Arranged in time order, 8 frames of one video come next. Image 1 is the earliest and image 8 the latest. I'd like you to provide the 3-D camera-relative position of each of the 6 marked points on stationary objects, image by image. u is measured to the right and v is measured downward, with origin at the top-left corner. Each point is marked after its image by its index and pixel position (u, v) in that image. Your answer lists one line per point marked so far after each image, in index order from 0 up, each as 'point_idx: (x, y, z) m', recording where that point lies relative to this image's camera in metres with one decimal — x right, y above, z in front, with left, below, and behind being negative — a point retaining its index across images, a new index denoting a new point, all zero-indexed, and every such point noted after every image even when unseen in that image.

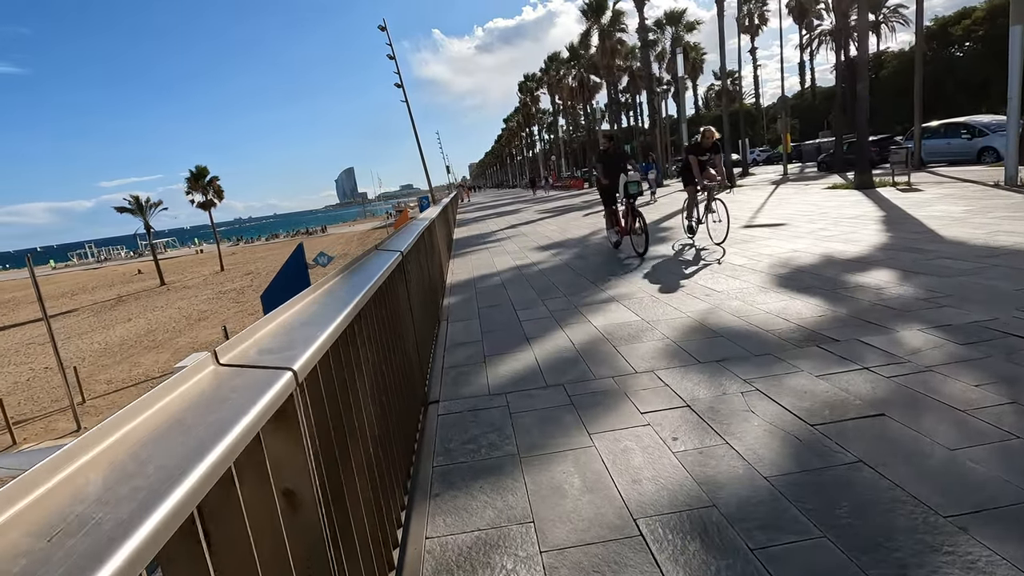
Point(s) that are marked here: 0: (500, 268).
0: (-0.2, +0.4, +9.8) m
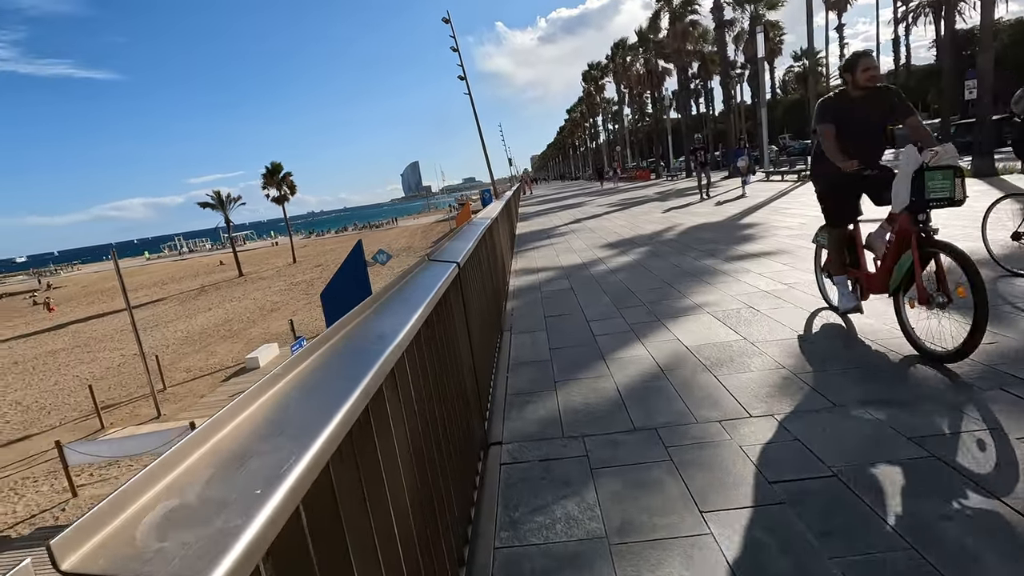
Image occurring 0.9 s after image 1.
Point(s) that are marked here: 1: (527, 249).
0: (+0.9, +0.3, +9.1) m
1: (+0.4, +0.8, +11.6) m
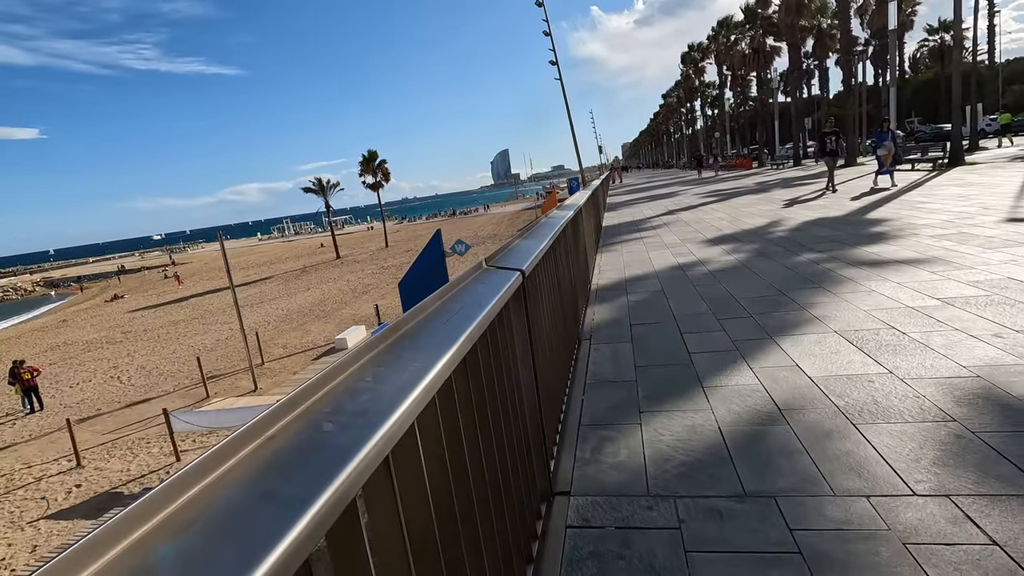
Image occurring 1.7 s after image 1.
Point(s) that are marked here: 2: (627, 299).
0: (+2.2, +0.3, +8.2) m
1: (+2.1, +0.9, +10.8) m
2: (+1.3, -0.1, +6.3) m
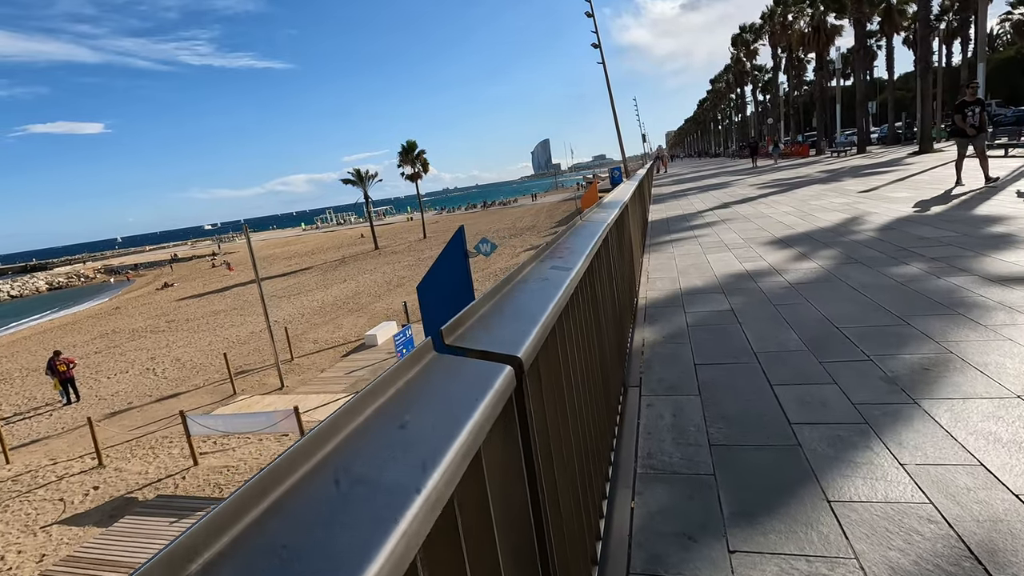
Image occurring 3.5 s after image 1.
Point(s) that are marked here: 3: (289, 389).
0: (+2.6, +0.2, +6.7) m
1: (+2.7, +0.8, +9.3) m
2: (+1.6, -0.3, +4.9) m
3: (-7.8, -3.6, +18.9) m
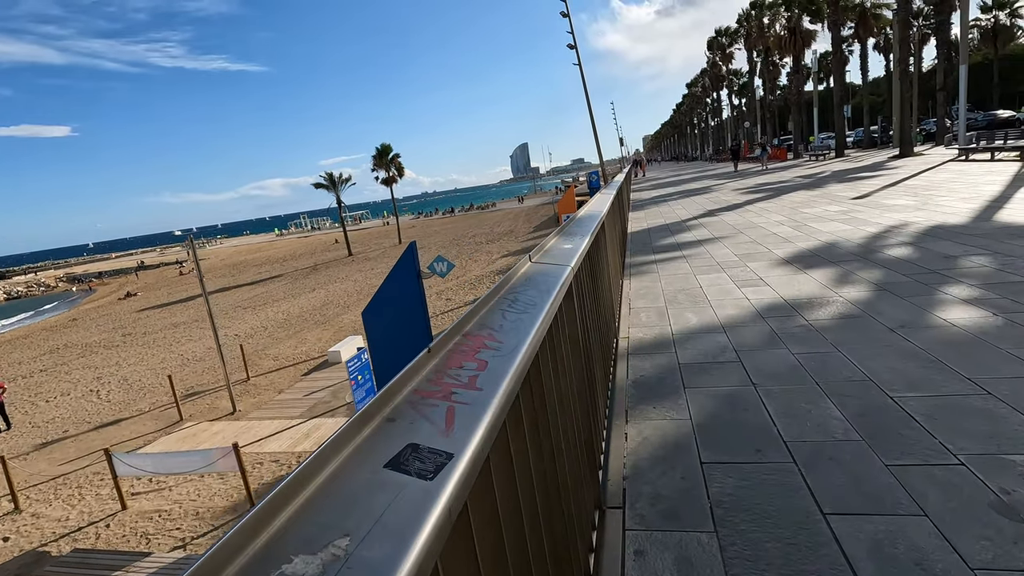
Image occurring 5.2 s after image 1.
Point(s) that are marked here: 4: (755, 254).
0: (+2.1, -0.1, +5.6) m
1: (+2.1, +0.4, +8.1) m
2: (+1.1, -0.7, +3.7) m
3: (-8.7, -4.1, +17.3) m
4: (+3.4, +0.5, +7.6) m
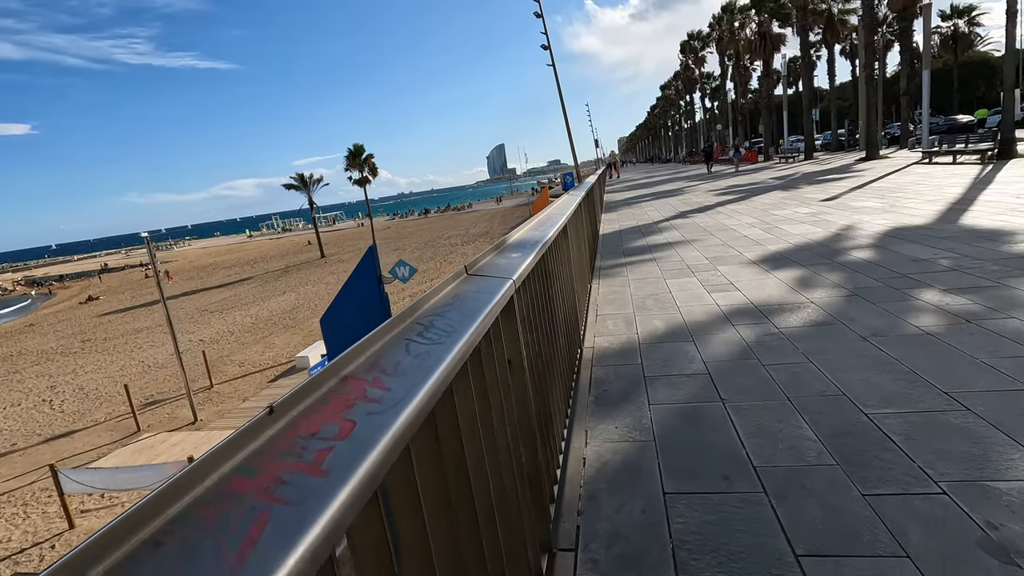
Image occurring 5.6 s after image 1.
0: (+1.7, -0.2, +5.4) m
1: (+1.6, +0.4, +7.9) m
2: (+0.8, -0.7, +3.4) m
3: (-9.6, -4.2, +16.6) m
4: (+2.9, +0.4, +7.5) m
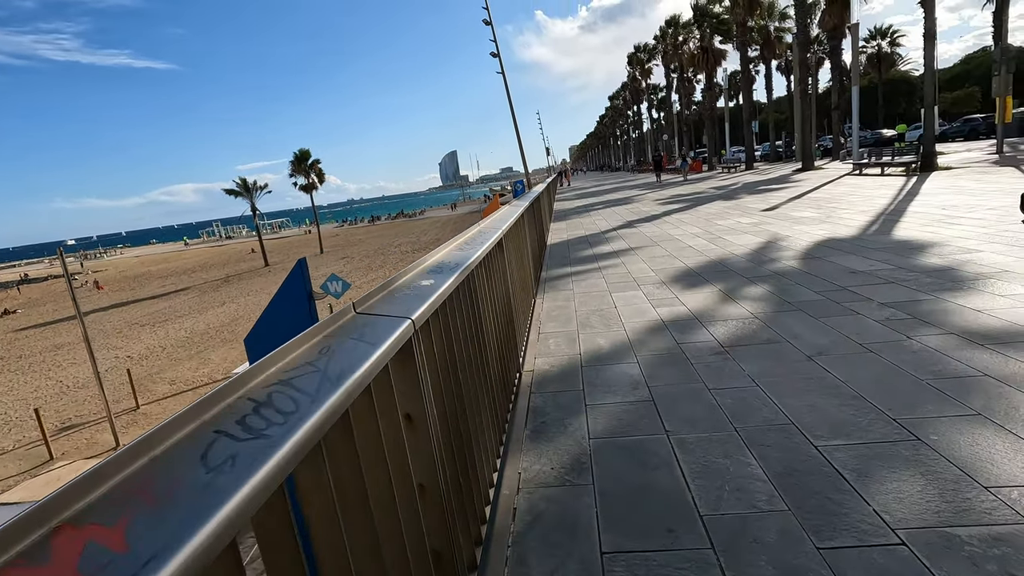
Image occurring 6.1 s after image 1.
0: (+1.1, -0.4, +5.2) m
1: (+0.8, +0.2, +7.7) m
2: (+0.4, -0.8, +3.1) m
3: (-11.1, -4.6, +15.3) m
4: (+2.1, +0.3, +7.4) m
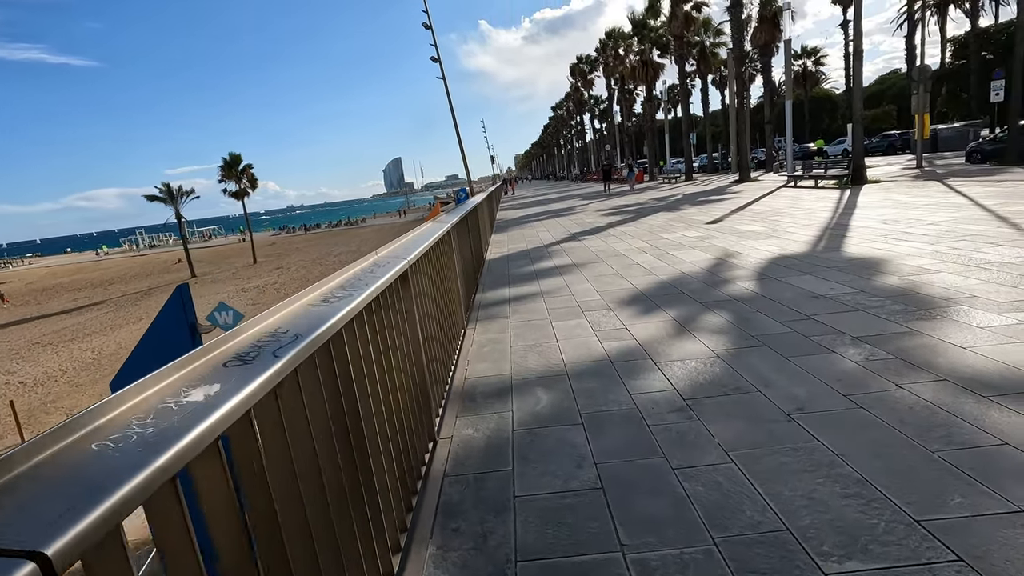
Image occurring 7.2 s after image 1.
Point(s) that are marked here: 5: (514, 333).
0: (+0.5, -0.6, +4.4) m
1: (-0.1, -0.1, +6.9) m
2: (0.0, -1.1, +2.3) m
3: (-12.6, -5.1, +13.2) m
4: (+1.3, 0.0, +6.7) m
5: (0.0, -0.5, +5.3) m
